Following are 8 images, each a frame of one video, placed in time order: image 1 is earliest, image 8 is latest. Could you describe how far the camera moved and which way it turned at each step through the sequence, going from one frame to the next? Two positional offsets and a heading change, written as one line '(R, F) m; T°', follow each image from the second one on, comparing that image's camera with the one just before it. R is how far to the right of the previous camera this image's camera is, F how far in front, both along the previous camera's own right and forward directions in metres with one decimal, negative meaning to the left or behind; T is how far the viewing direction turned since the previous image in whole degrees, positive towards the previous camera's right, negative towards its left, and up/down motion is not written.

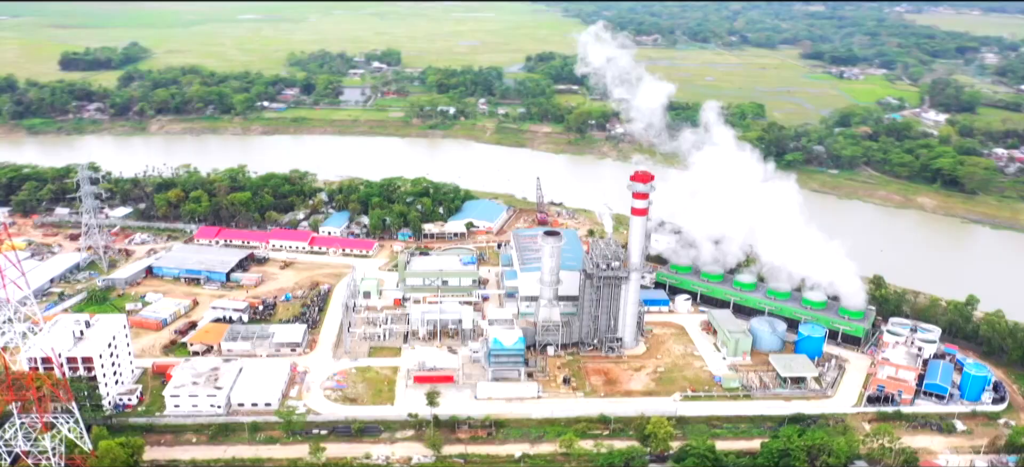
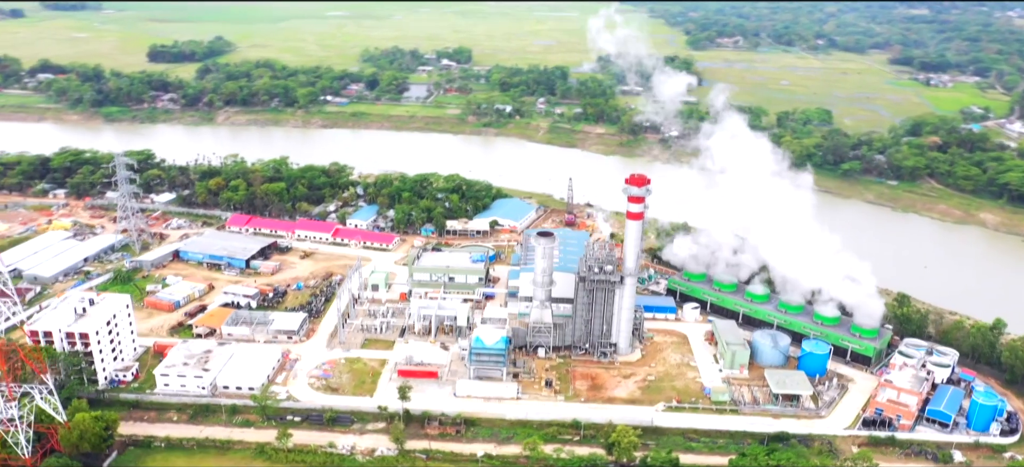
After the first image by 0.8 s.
(+3.6, +0.3) m; -6°
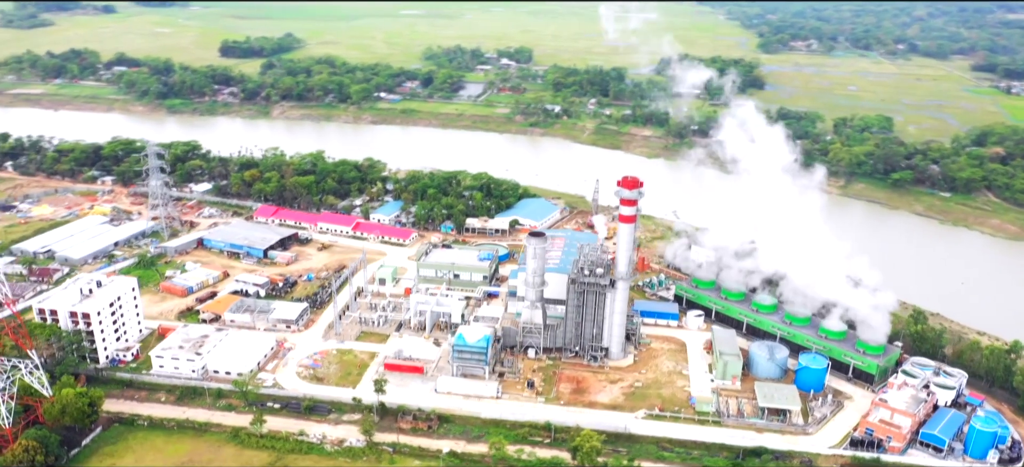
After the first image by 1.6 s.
(+3.2, +0.2) m; -6°
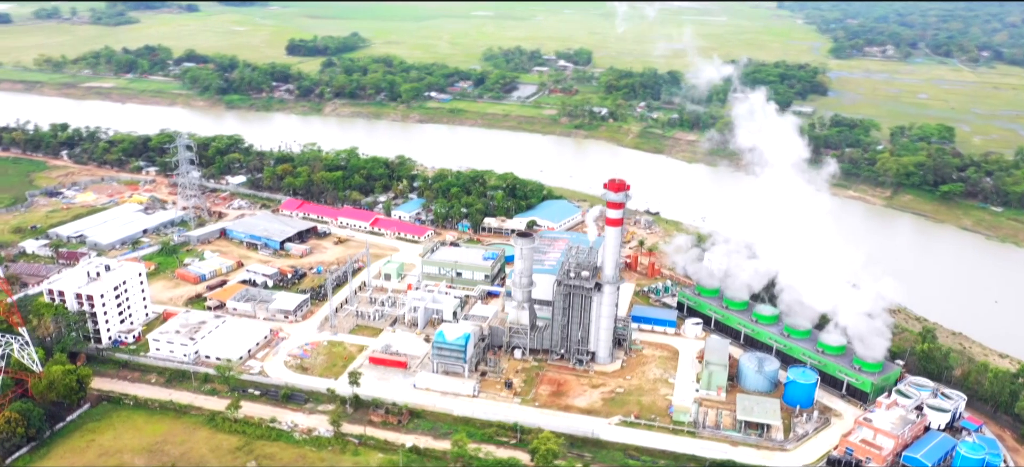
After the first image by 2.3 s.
(+3.3, +0.2) m; -6°
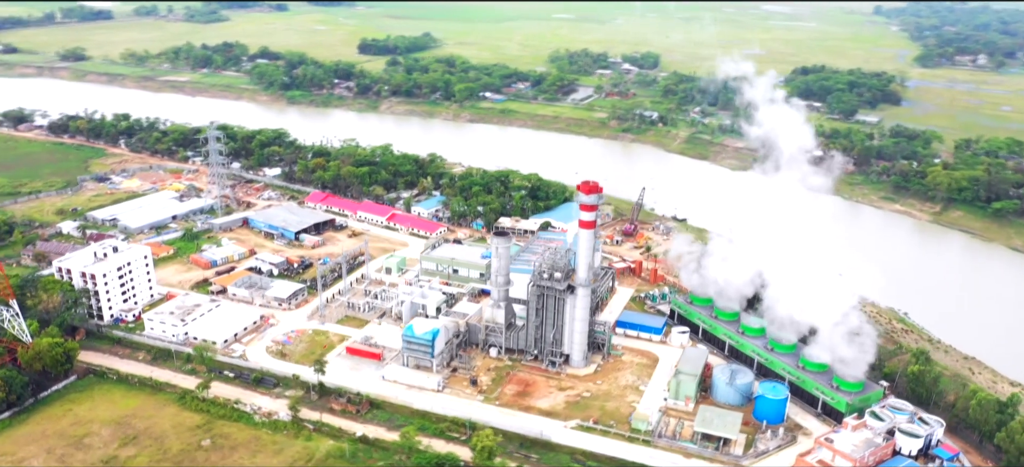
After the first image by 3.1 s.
(+4.2, +0.2) m; -6°
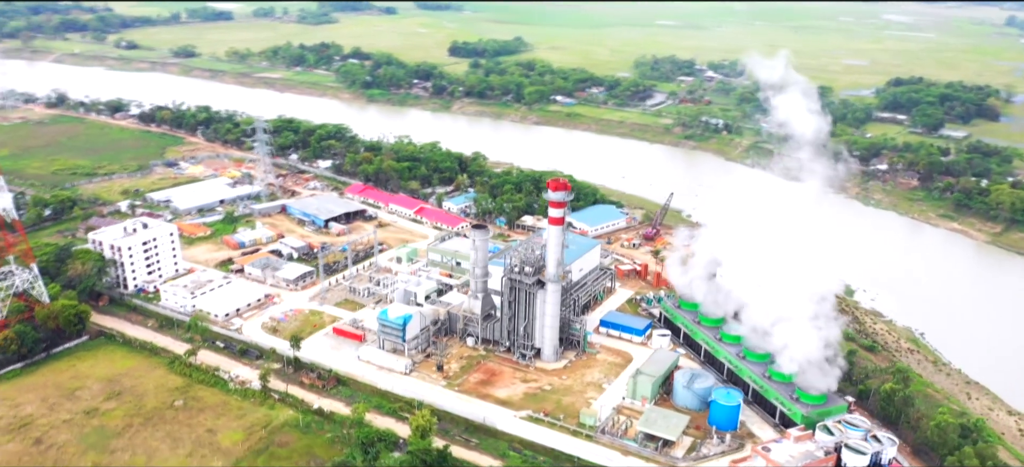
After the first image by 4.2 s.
(+5.2, -0.4) m; -8°
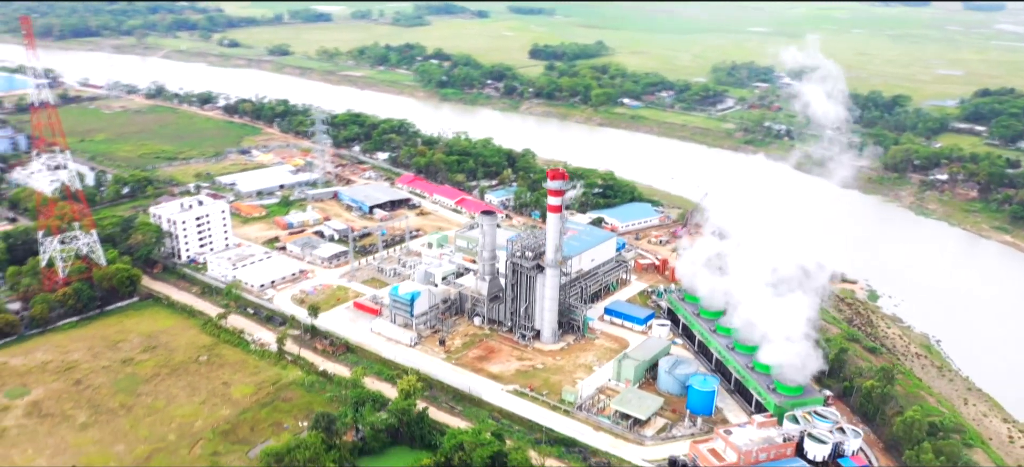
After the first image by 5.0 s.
(+3.7, -1.6) m; -7°
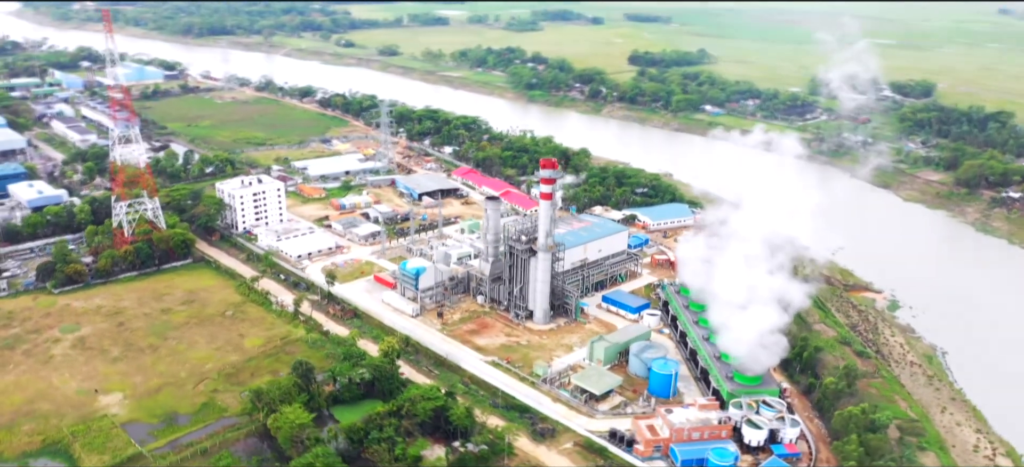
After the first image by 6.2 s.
(+5.4, -1.8) m; -9°
